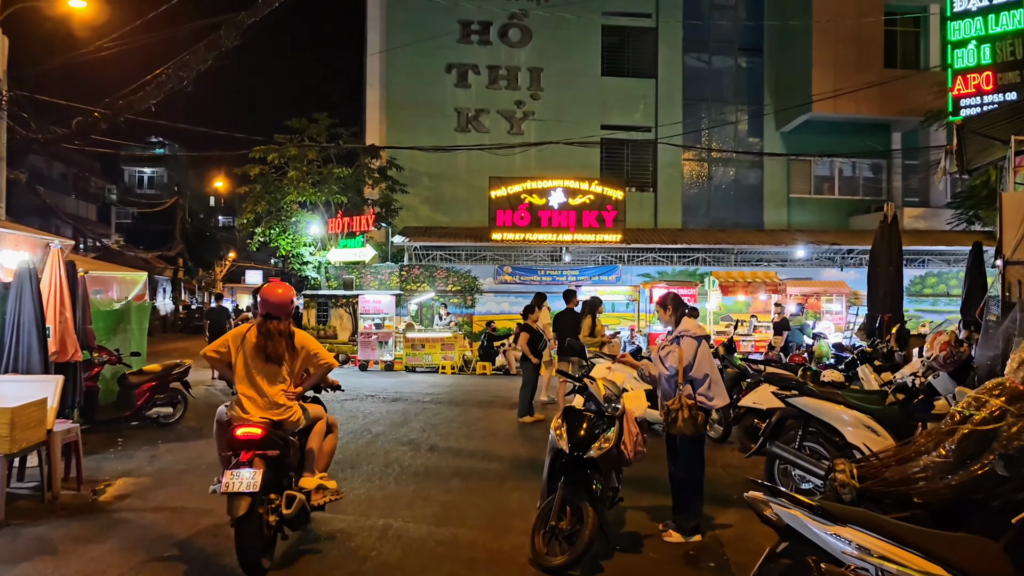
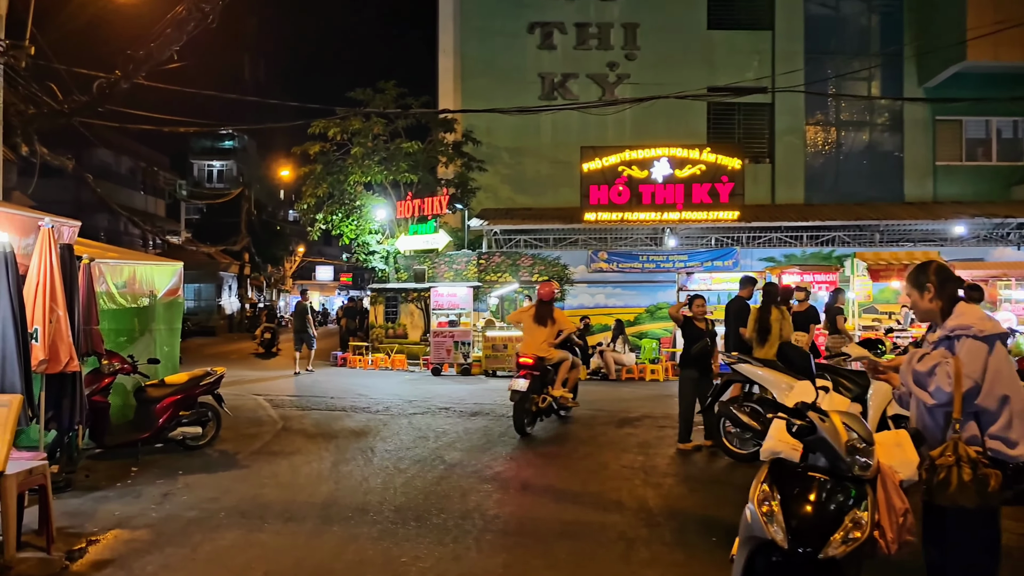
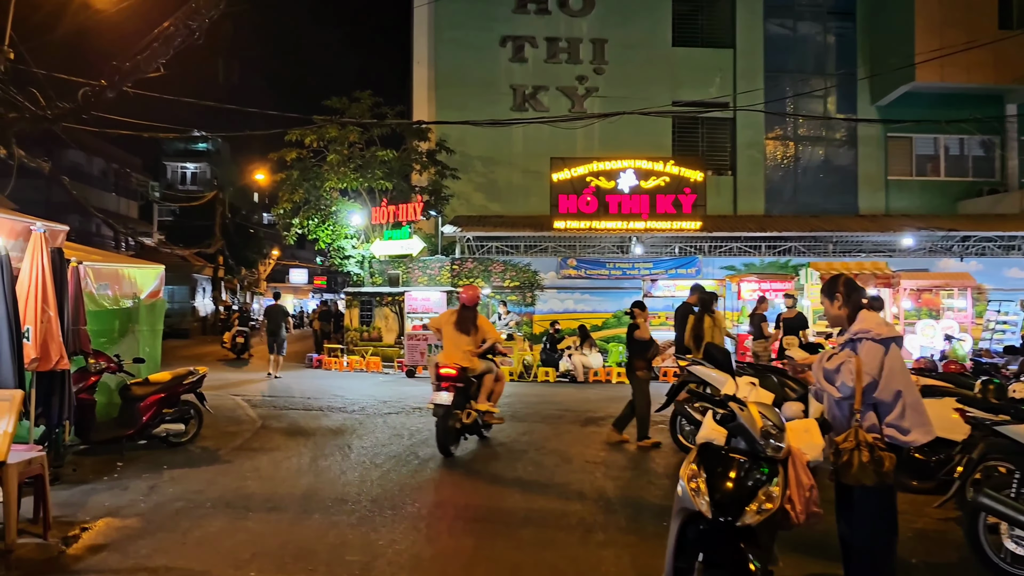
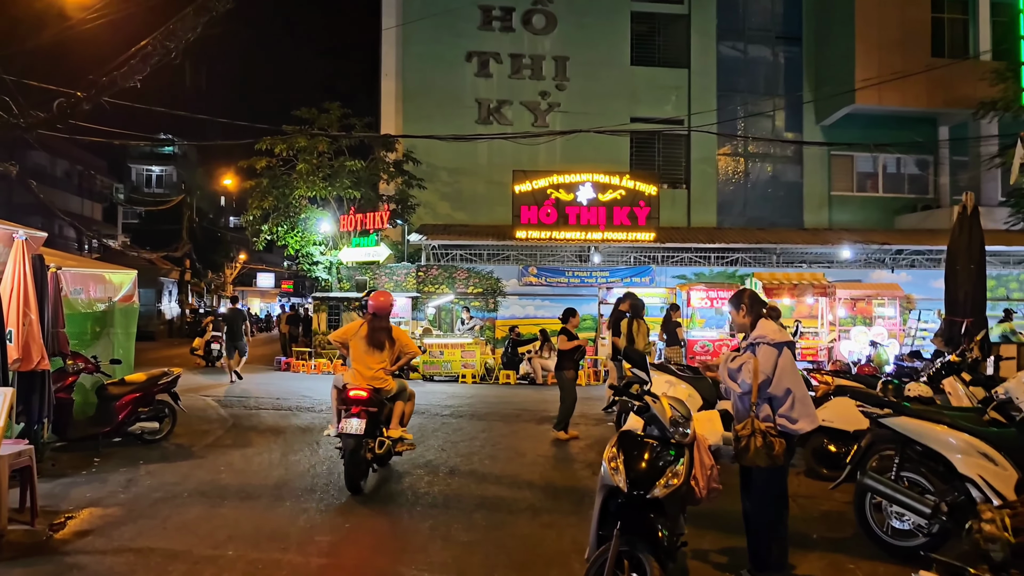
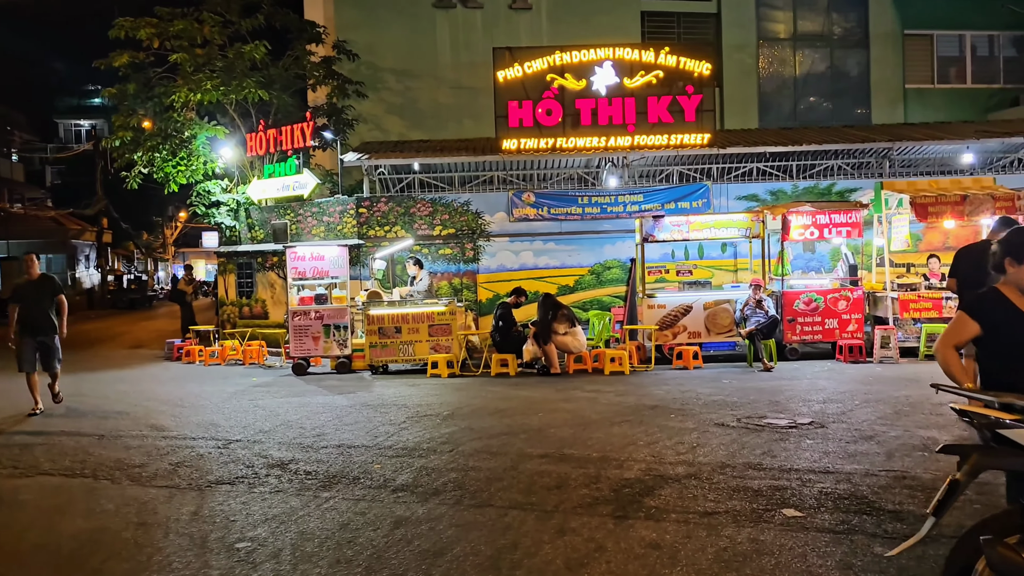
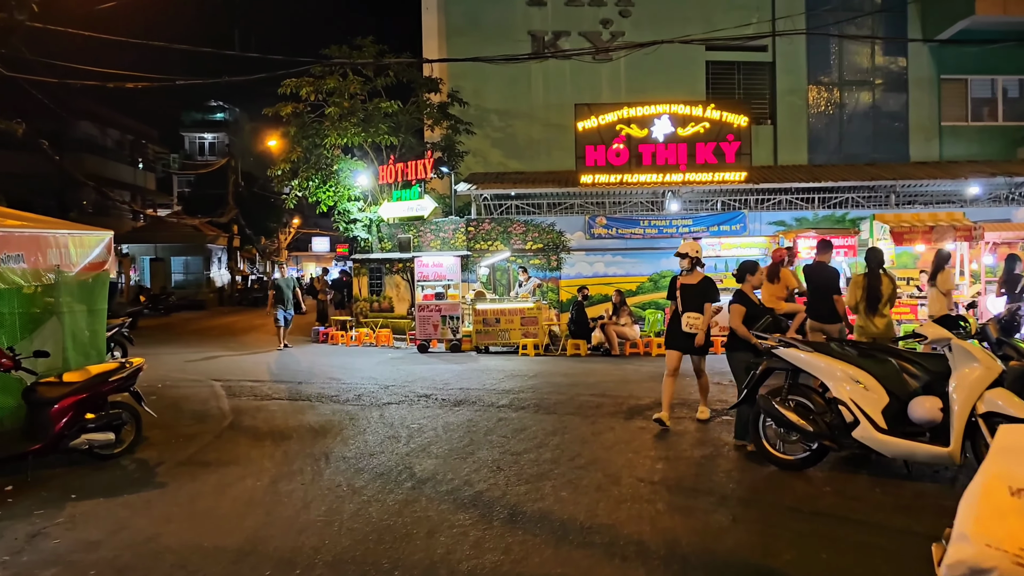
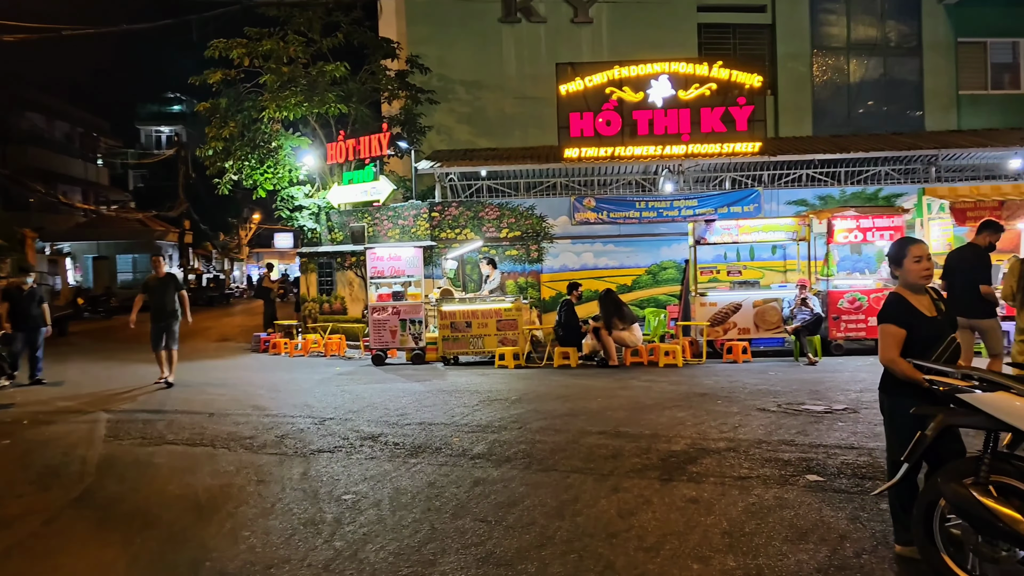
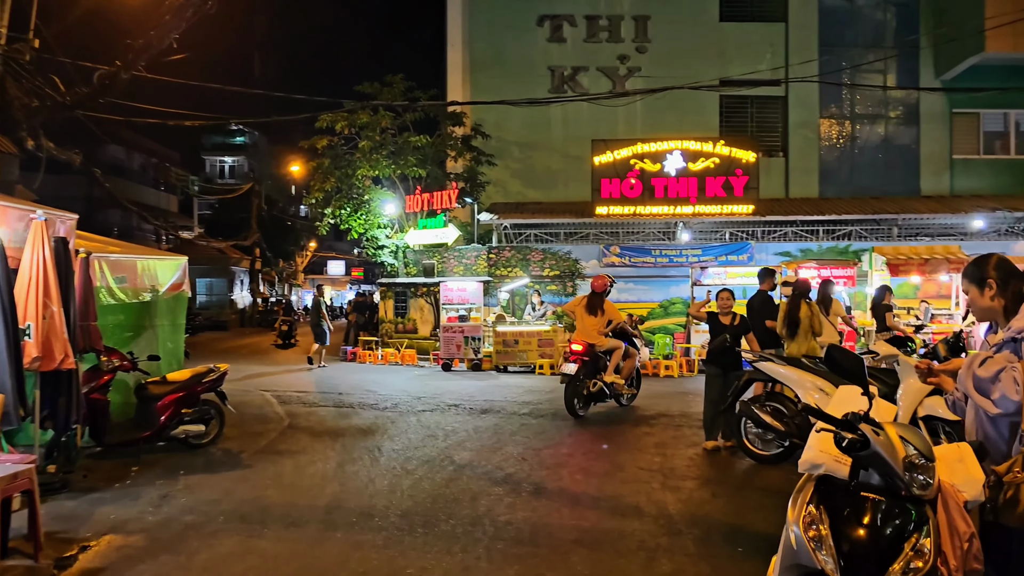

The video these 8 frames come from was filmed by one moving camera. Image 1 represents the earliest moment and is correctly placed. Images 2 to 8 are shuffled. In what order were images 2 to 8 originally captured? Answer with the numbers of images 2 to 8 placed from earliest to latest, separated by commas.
4, 3, 2, 8, 6, 7, 5
